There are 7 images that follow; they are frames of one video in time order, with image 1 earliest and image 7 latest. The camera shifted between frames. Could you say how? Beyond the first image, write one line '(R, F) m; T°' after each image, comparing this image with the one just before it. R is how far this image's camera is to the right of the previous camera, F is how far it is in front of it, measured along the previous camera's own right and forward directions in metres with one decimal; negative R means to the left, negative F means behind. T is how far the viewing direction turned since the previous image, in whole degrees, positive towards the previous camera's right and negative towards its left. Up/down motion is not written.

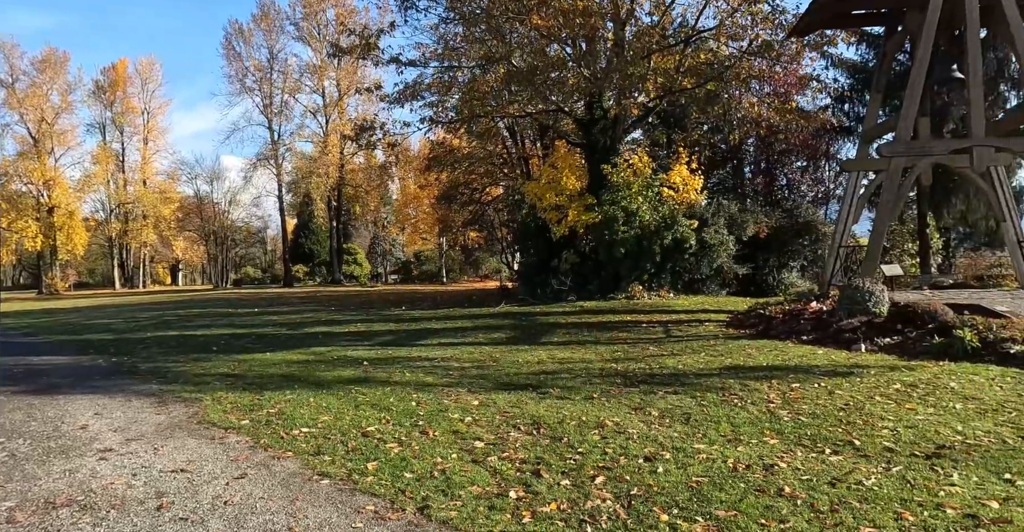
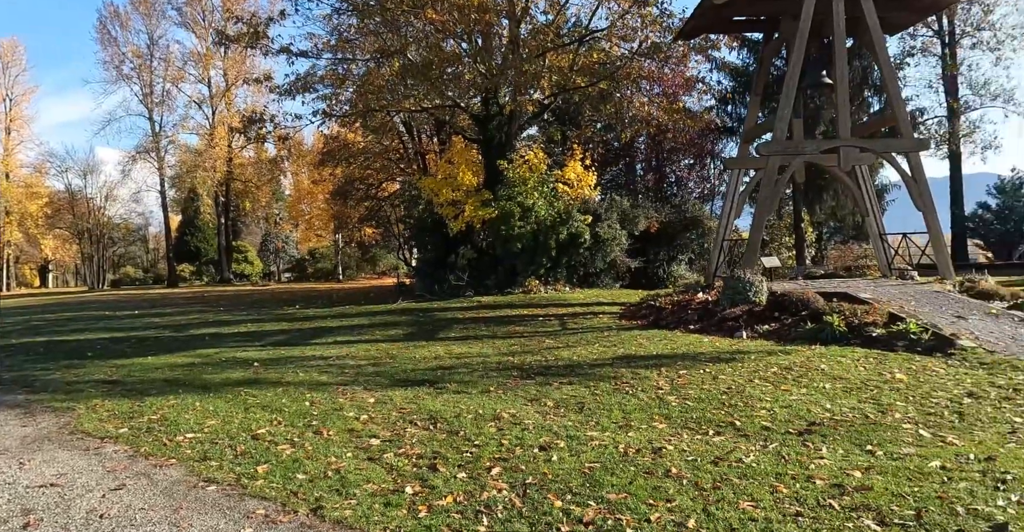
(0.0, 0.0) m; +8°
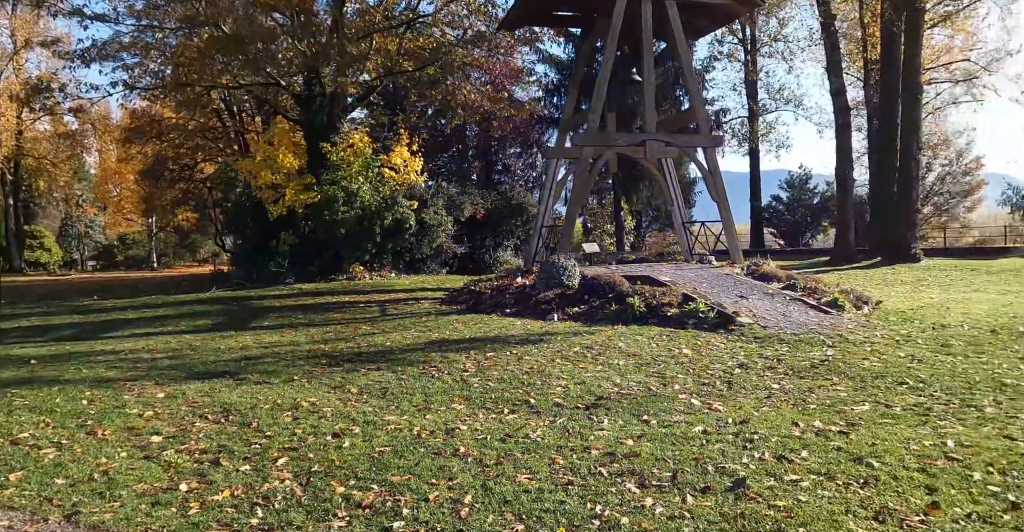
(+0.4, 0.0) m; +12°
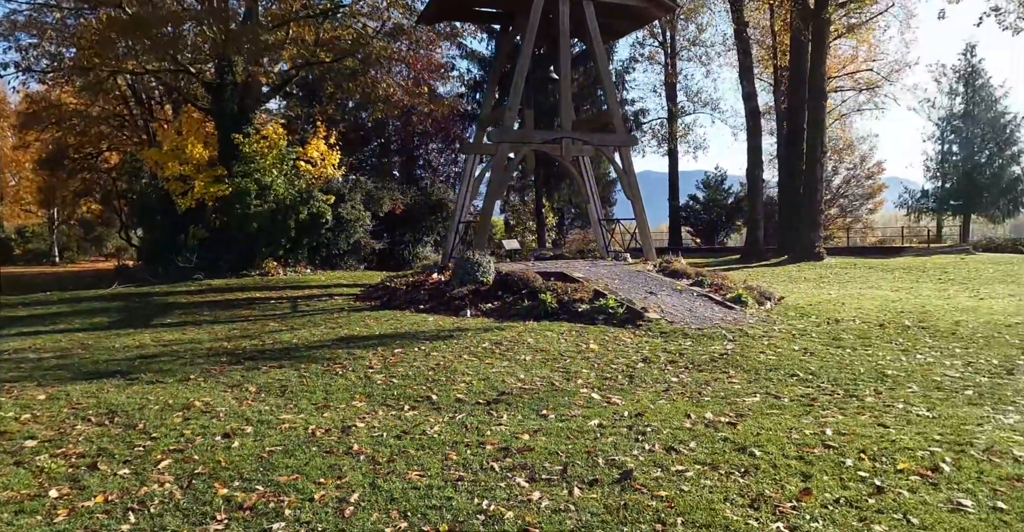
(+0.2, 0.0) m; +6°
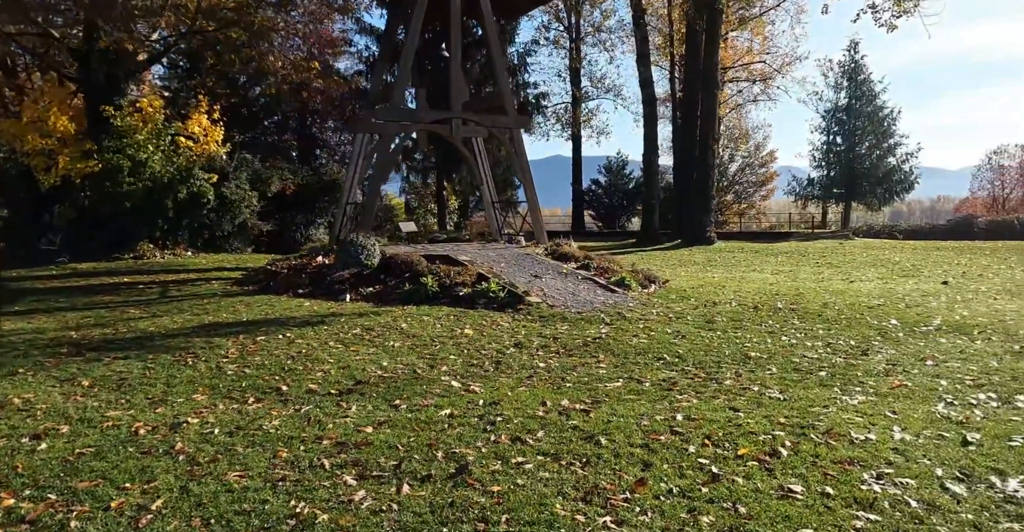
(+0.5, +0.3) m; +7°
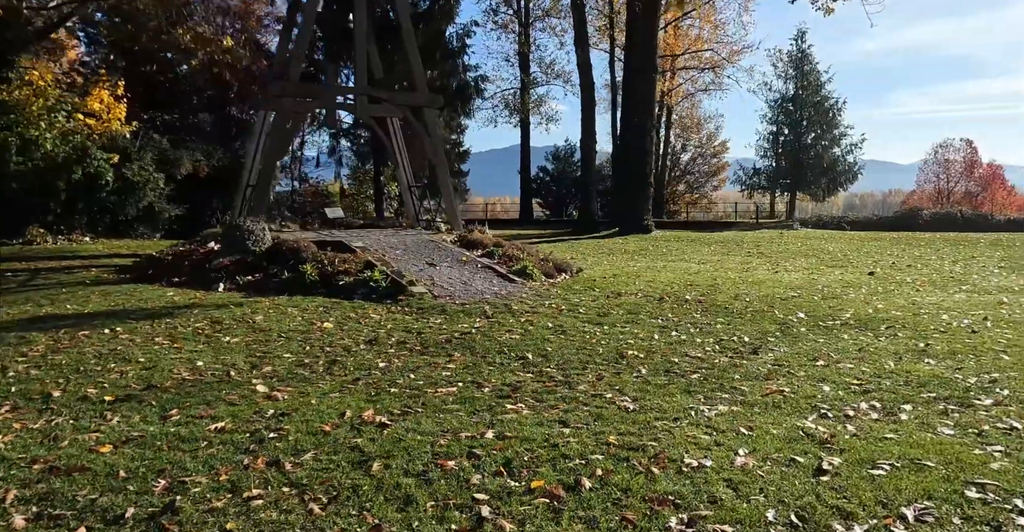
(+1.0, +0.9) m; +3°
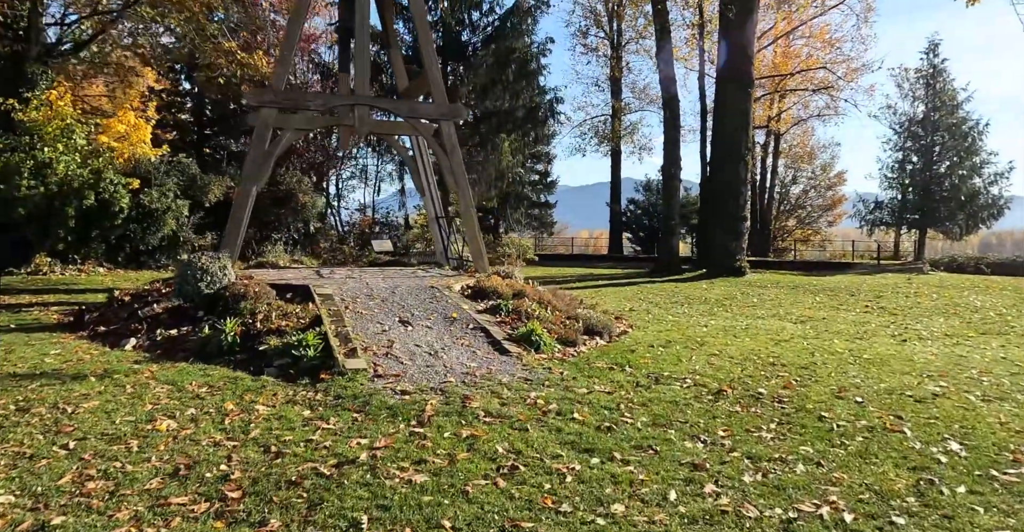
(+1.0, +3.0) m; -8°
